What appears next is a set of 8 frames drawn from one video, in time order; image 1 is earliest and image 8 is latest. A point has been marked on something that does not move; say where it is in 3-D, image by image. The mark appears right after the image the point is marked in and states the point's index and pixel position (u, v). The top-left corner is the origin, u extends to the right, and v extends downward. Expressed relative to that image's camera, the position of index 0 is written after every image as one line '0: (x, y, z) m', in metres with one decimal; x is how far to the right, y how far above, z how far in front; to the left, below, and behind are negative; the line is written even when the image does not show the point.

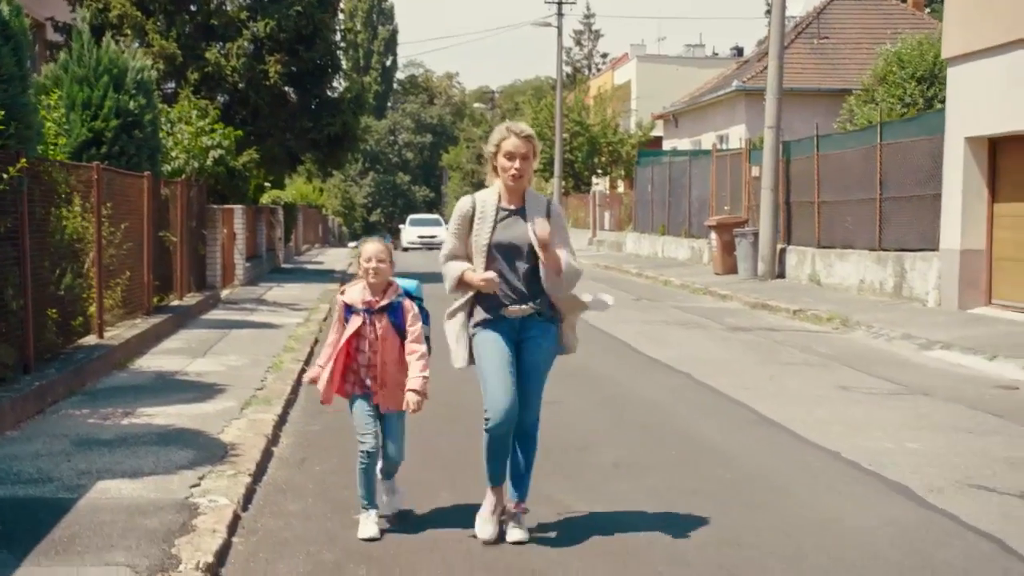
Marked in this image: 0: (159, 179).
0: (-5.0, +1.5, +16.5) m
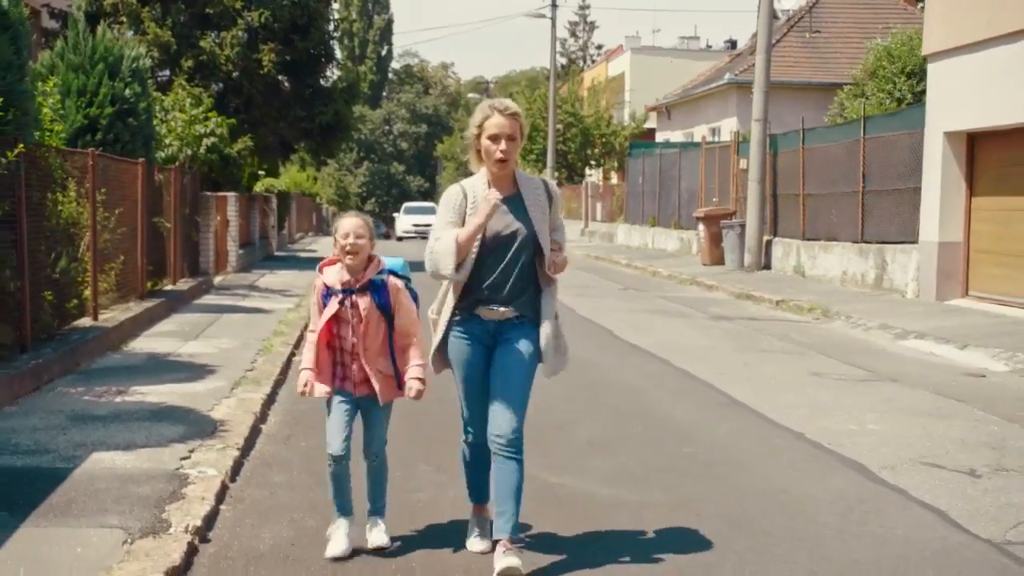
0: (-5.2, +1.8, +16.8) m
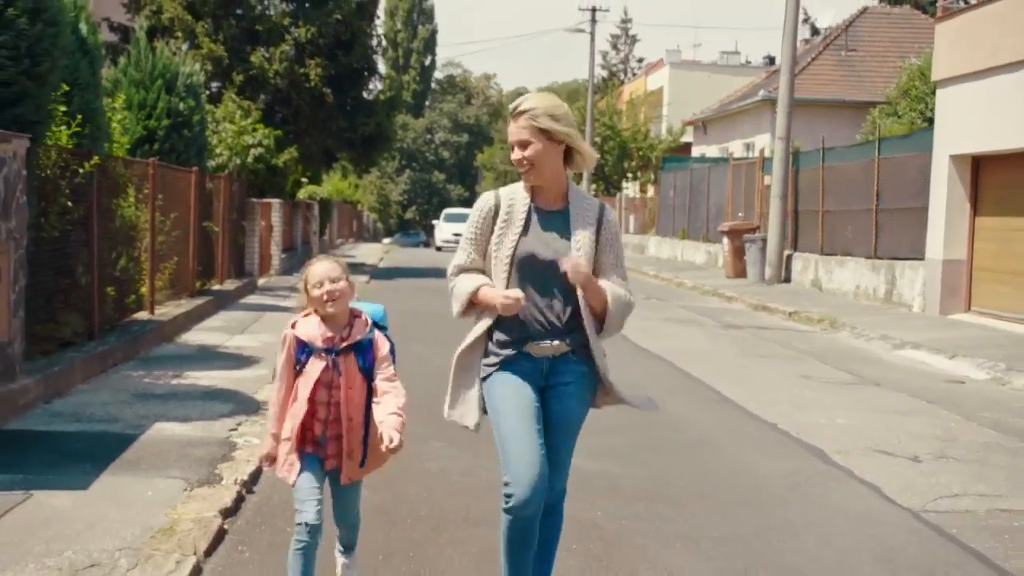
0: (-4.8, +1.8, +18.2) m
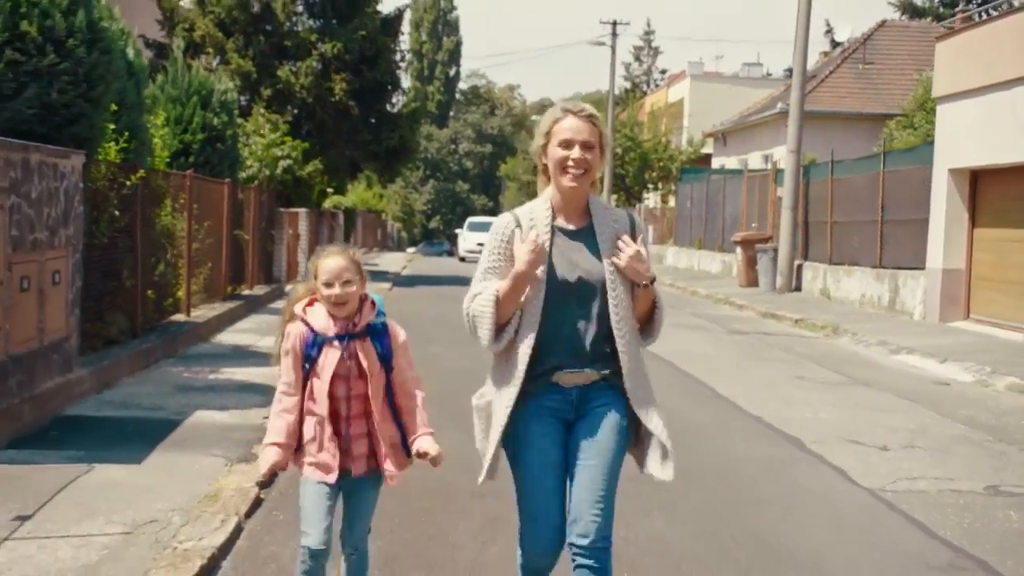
0: (-4.5, +1.7, +19.2) m
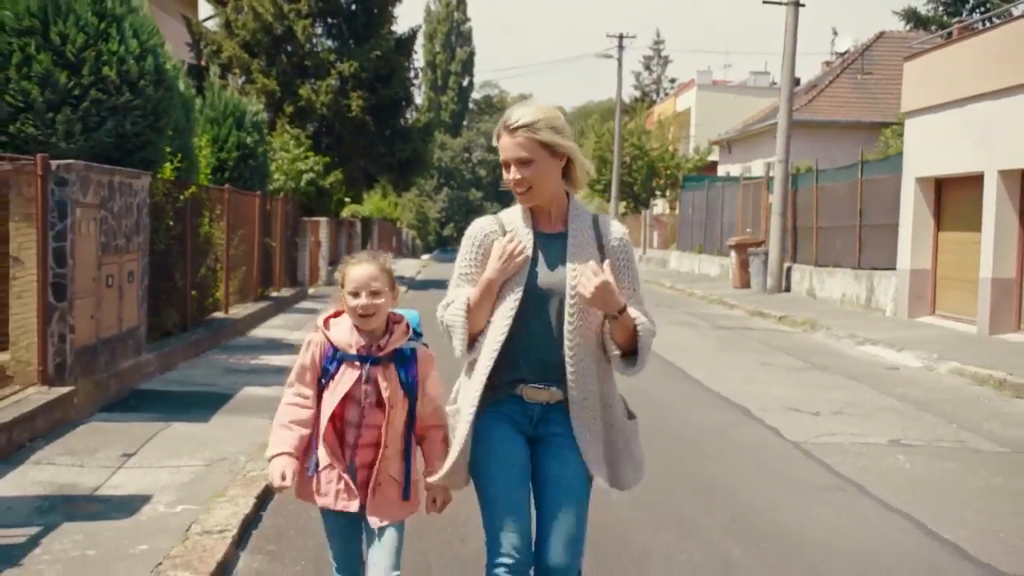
0: (-4.4, +1.7, +21.1) m
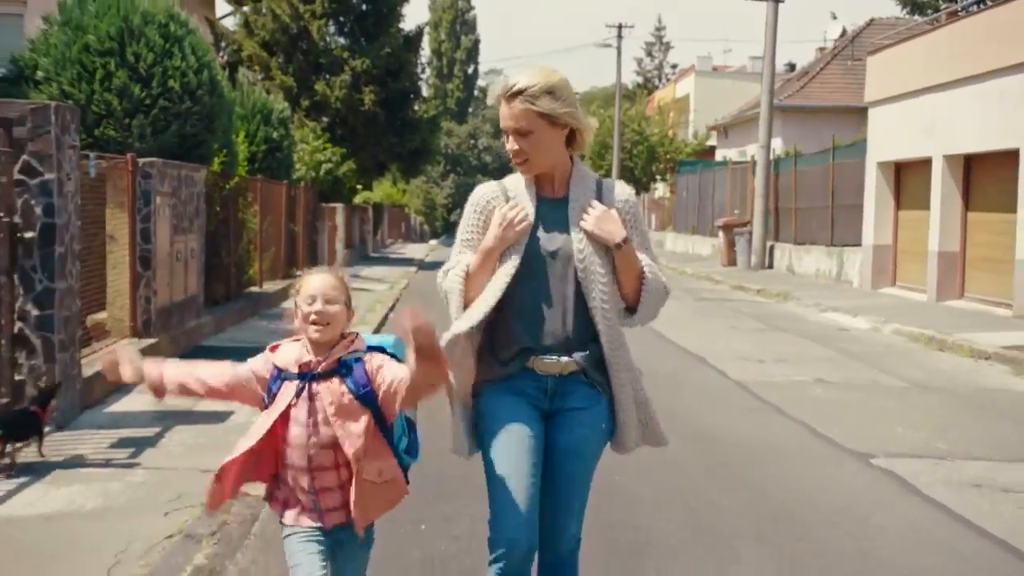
0: (-4.4, +2.1, +23.4) m
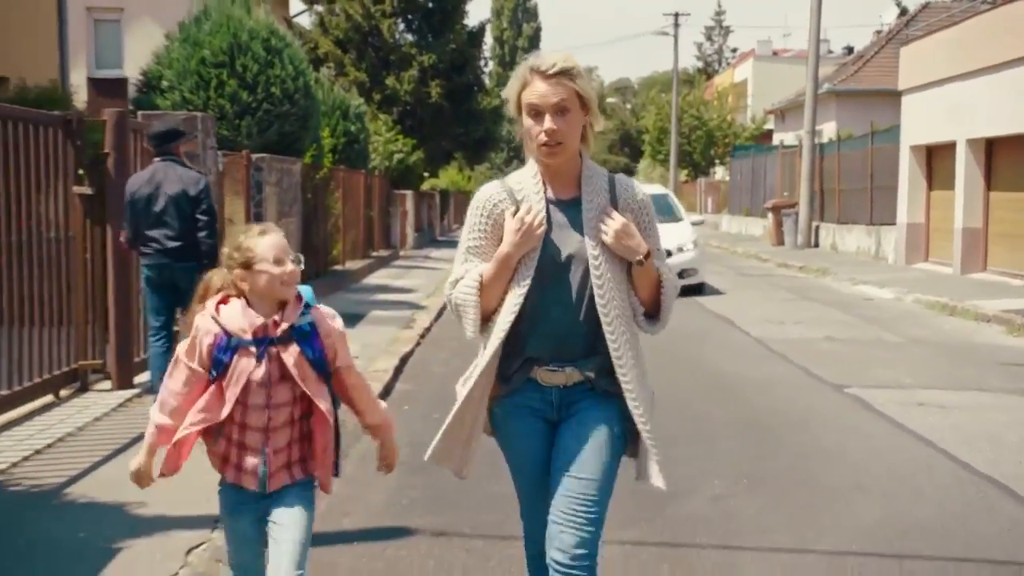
0: (-3.2, +2.5, +25.7) m
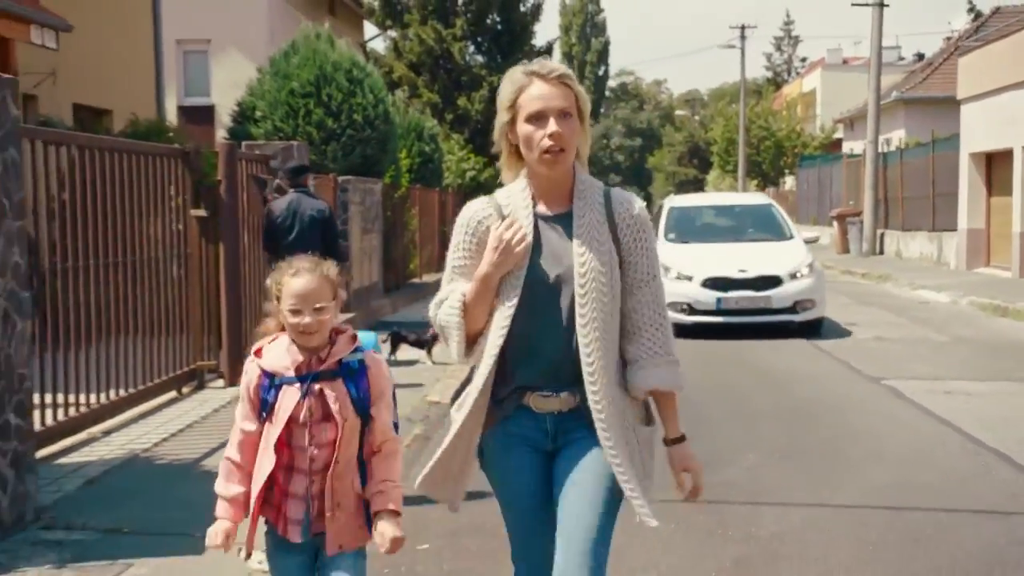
0: (-1.7, +2.2, +27.0) m
